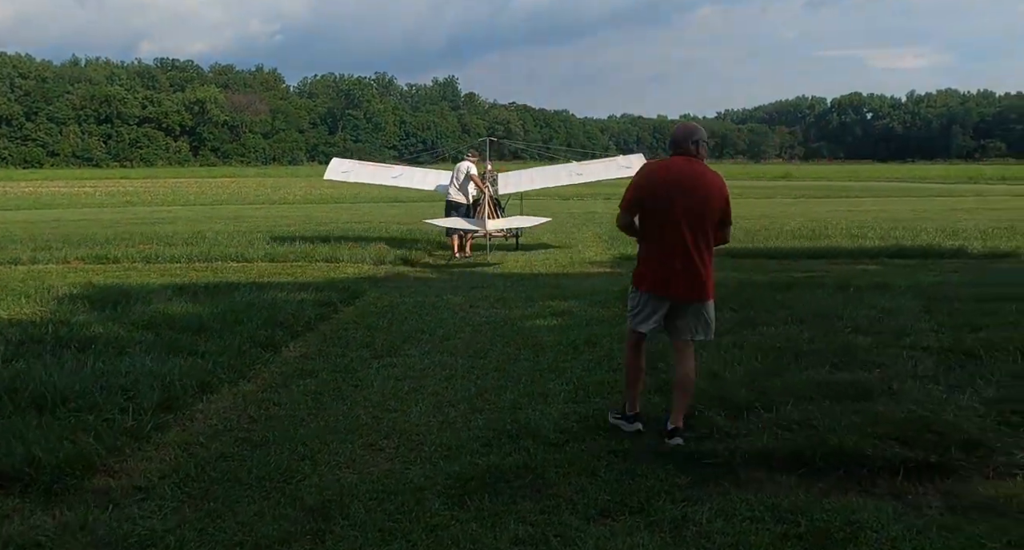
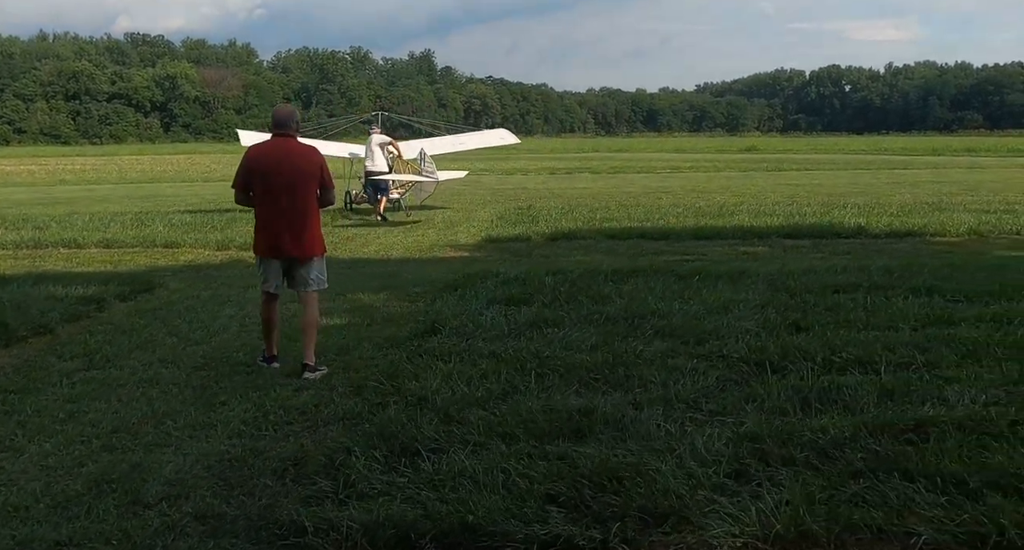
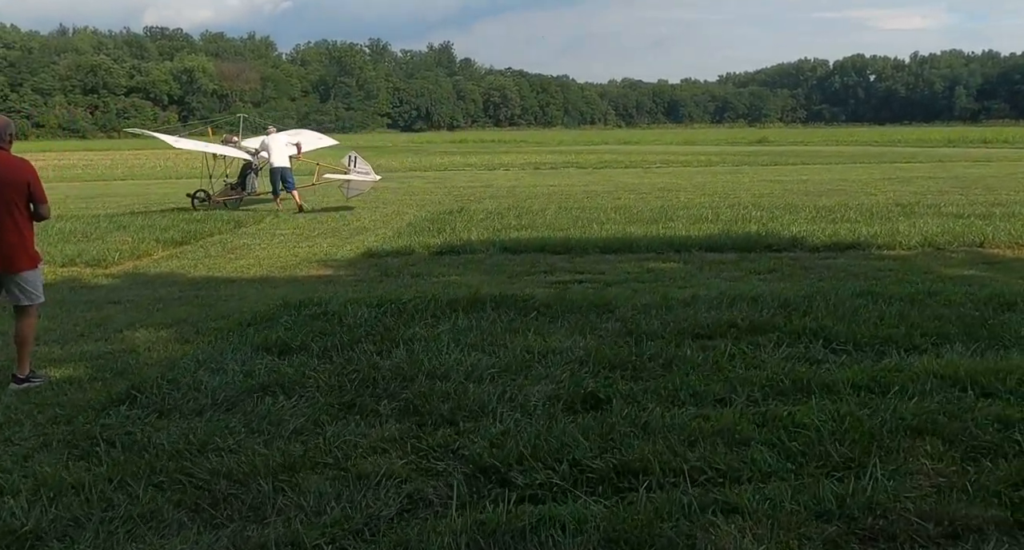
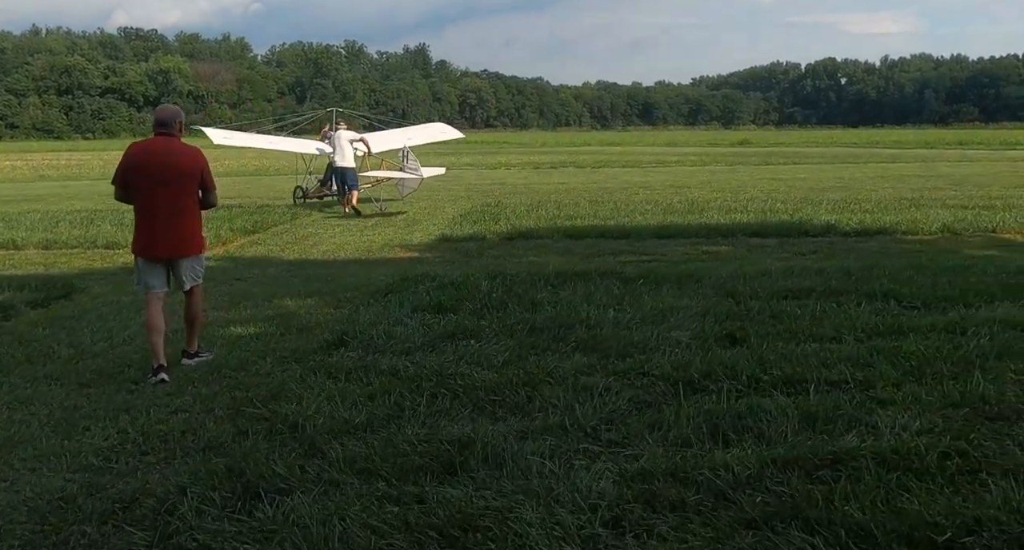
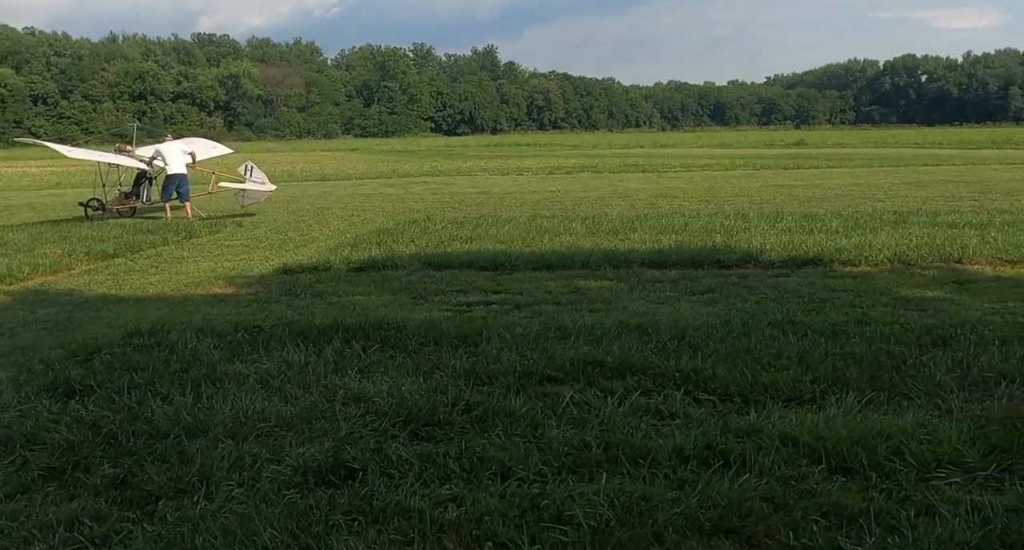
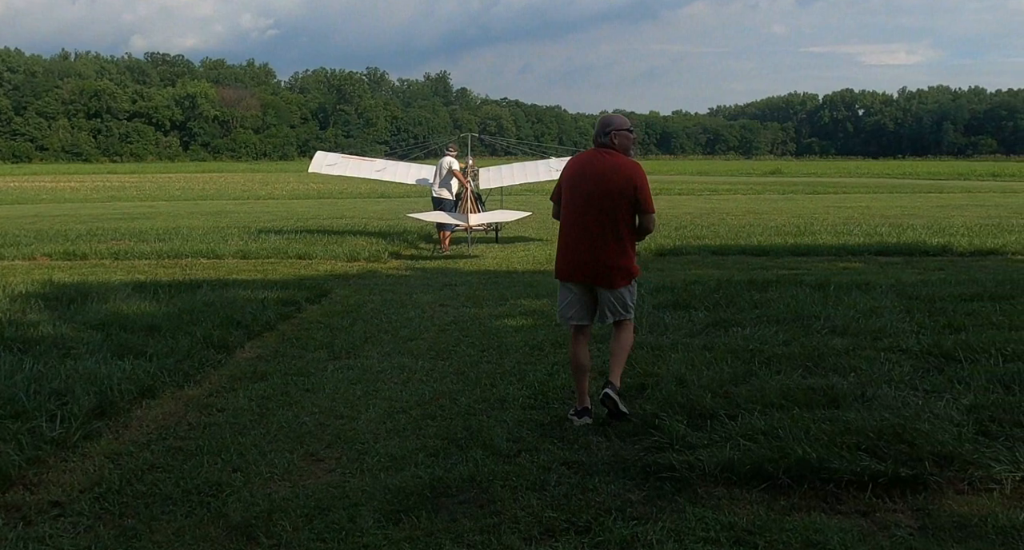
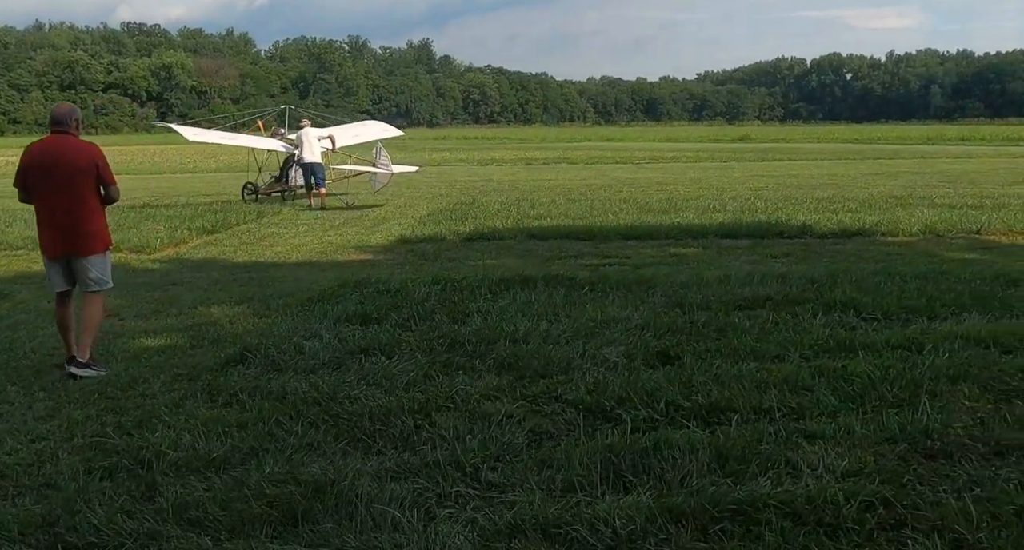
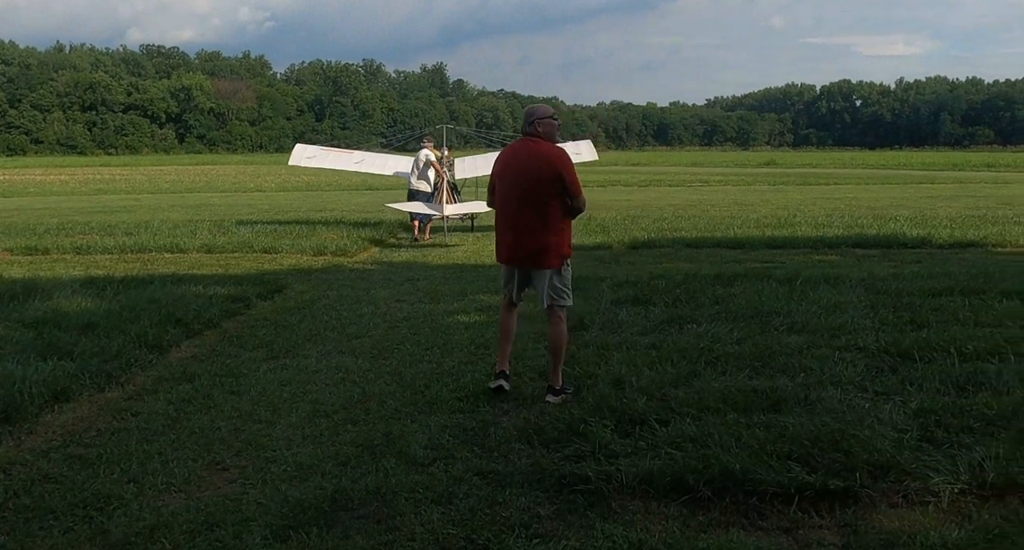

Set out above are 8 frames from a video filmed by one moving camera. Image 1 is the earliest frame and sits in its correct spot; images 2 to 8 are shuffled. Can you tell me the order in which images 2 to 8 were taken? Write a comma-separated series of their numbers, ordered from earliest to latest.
6, 8, 2, 4, 7, 3, 5
